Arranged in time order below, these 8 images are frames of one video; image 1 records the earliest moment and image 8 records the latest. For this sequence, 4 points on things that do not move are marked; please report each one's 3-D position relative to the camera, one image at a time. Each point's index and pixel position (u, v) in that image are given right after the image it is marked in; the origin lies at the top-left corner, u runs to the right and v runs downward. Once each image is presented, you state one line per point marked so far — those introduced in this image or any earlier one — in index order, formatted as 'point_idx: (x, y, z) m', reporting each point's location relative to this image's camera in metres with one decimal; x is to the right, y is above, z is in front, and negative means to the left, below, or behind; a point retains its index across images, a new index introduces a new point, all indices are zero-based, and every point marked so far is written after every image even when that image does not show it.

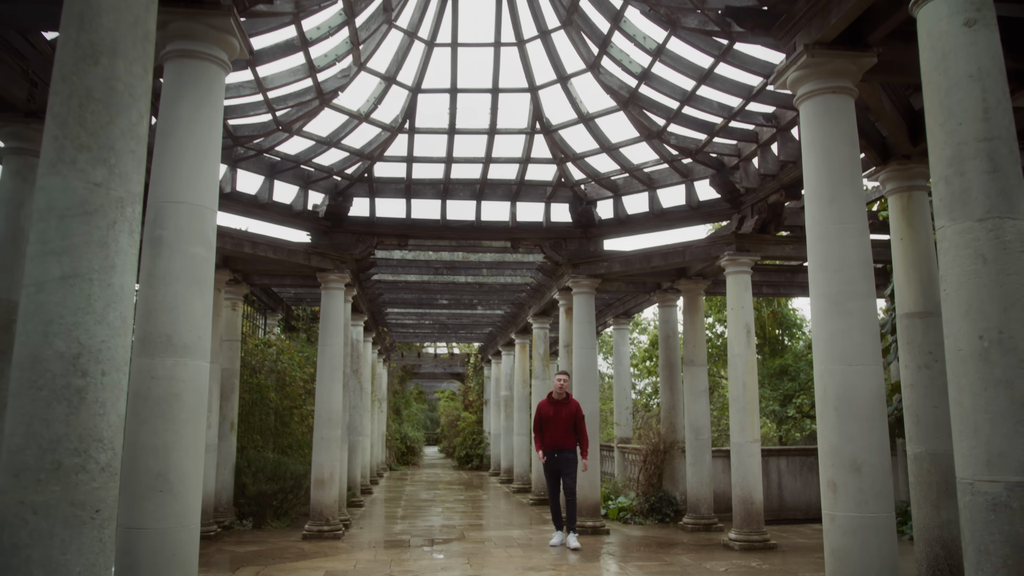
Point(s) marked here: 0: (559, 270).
0: (+0.6, +0.2, +11.7) m
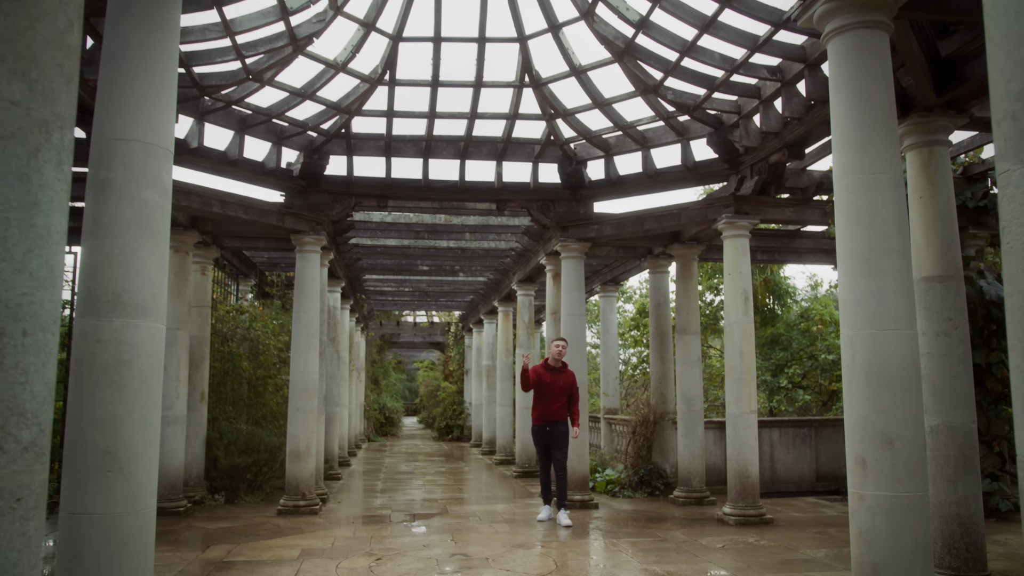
0: (+0.4, +0.7, +11.1) m
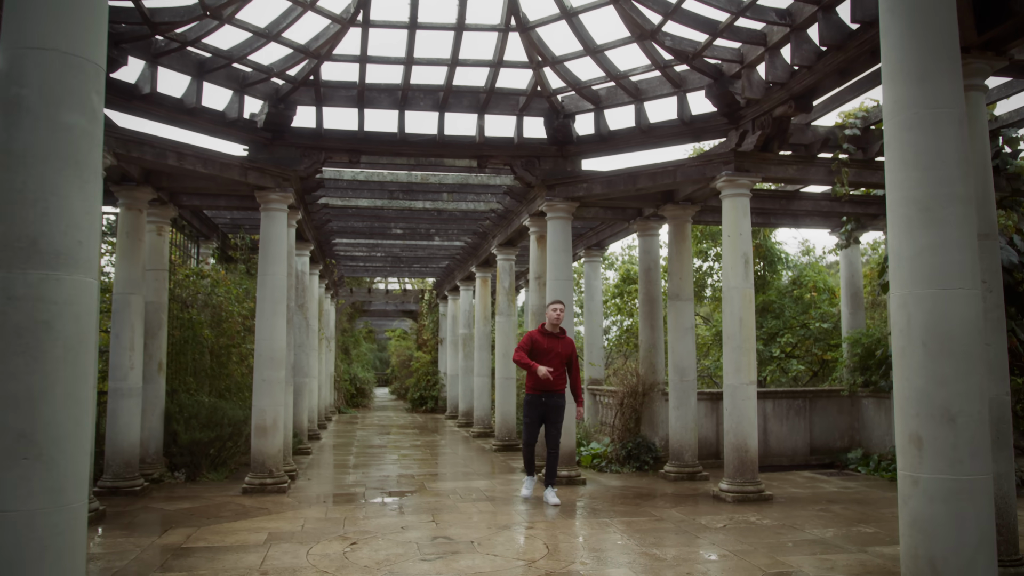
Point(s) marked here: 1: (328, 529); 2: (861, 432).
0: (+0.2, +1.1, +10.4) m
1: (-1.5, -1.9, +7.5) m
2: (+4.1, -1.7, +10.9) m
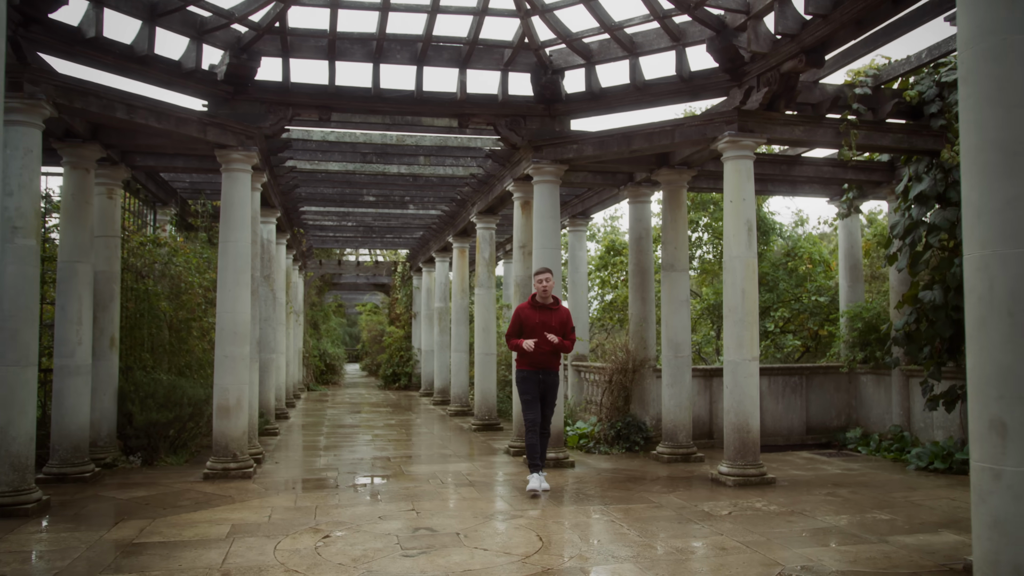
0: (0.0, +1.4, +9.7) m
1: (-1.6, -1.7, +6.8) m
2: (+3.9, -1.4, +10.4) m
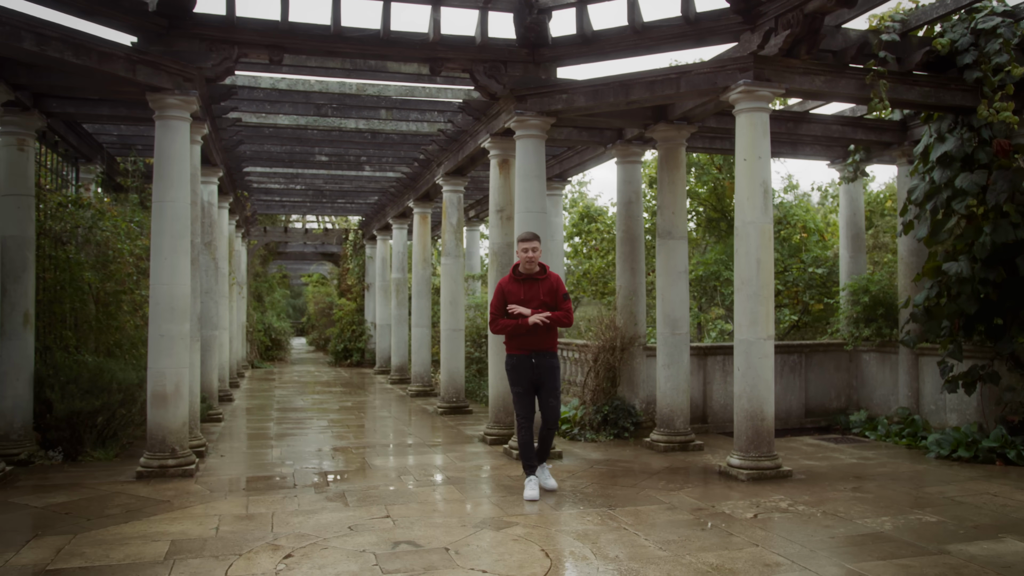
0: (-0.2, +1.7, +8.6) m
1: (-1.6, -1.5, +5.7) m
2: (+3.6, -1.1, +9.6) m
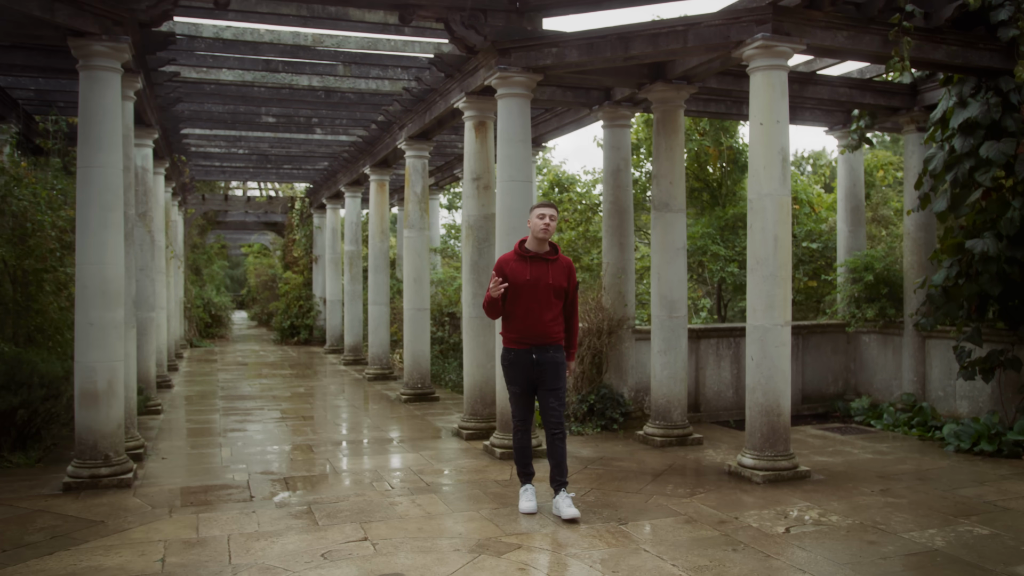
0: (-0.4, +1.9, +7.7) m
1: (-1.6, -1.4, +4.8) m
2: (+3.4, -0.8, +9.0) m
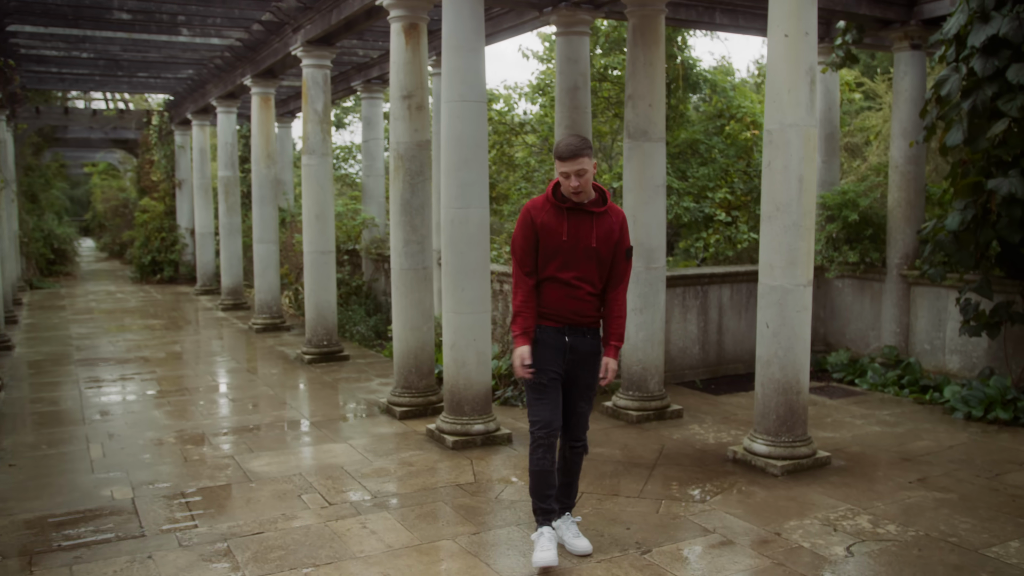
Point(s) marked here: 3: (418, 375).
0: (-0.7, +2.2, +6.0) m
1: (-1.5, -1.4, +3.3) m
2: (+2.8, -0.3, +8.1) m
3: (-0.7, -0.6, +6.7) m
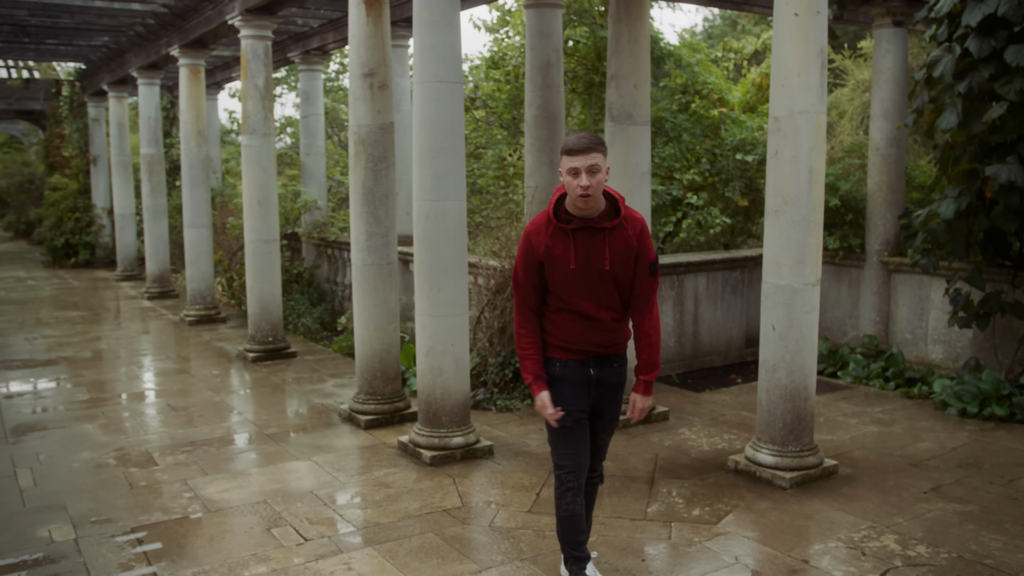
0: (-0.9, +2.2, +5.3) m
1: (-1.3, -1.5, +2.7) m
2: (+2.4, -0.2, +7.8) m
3: (-0.8, -0.6, +6.1) m
